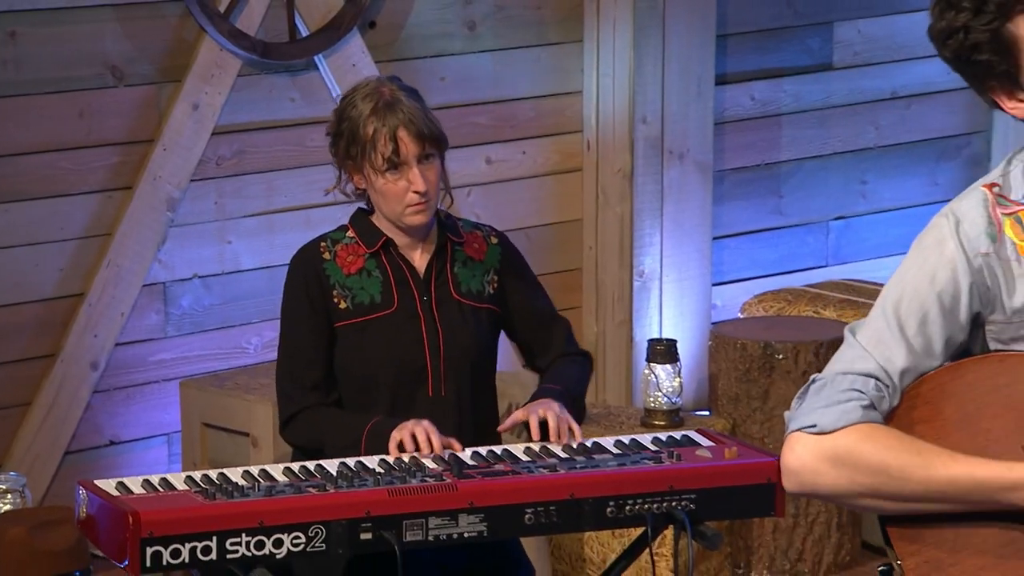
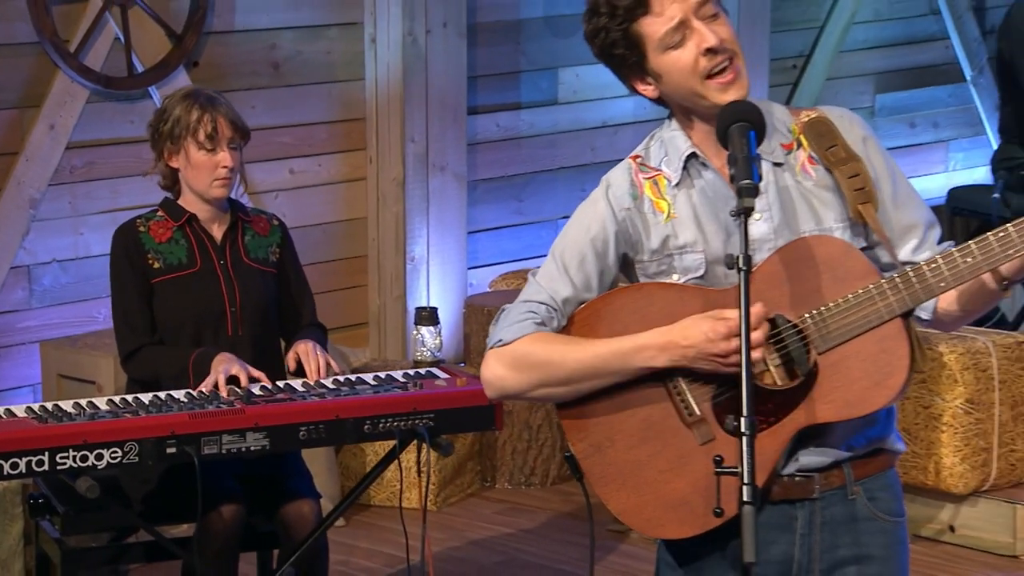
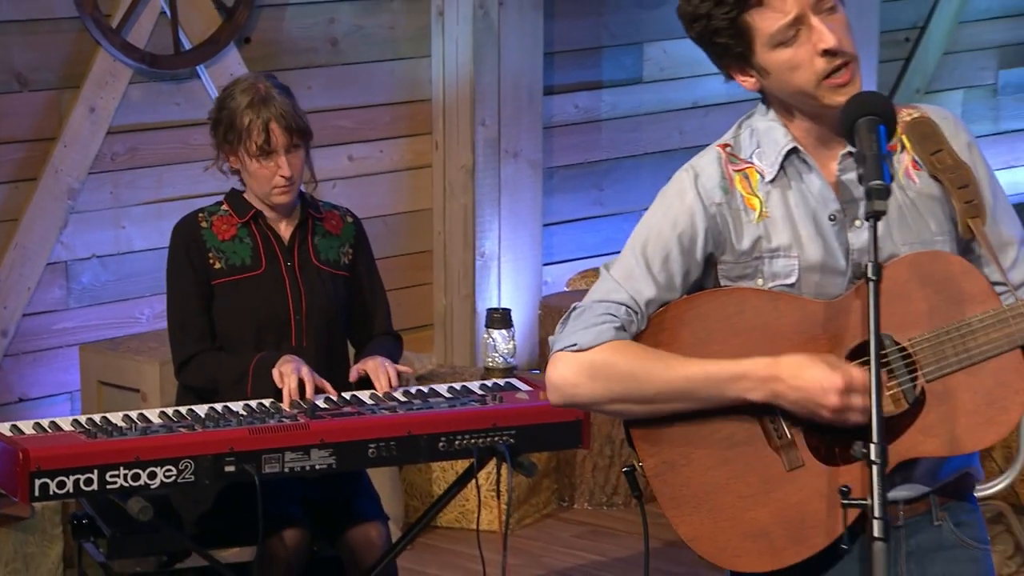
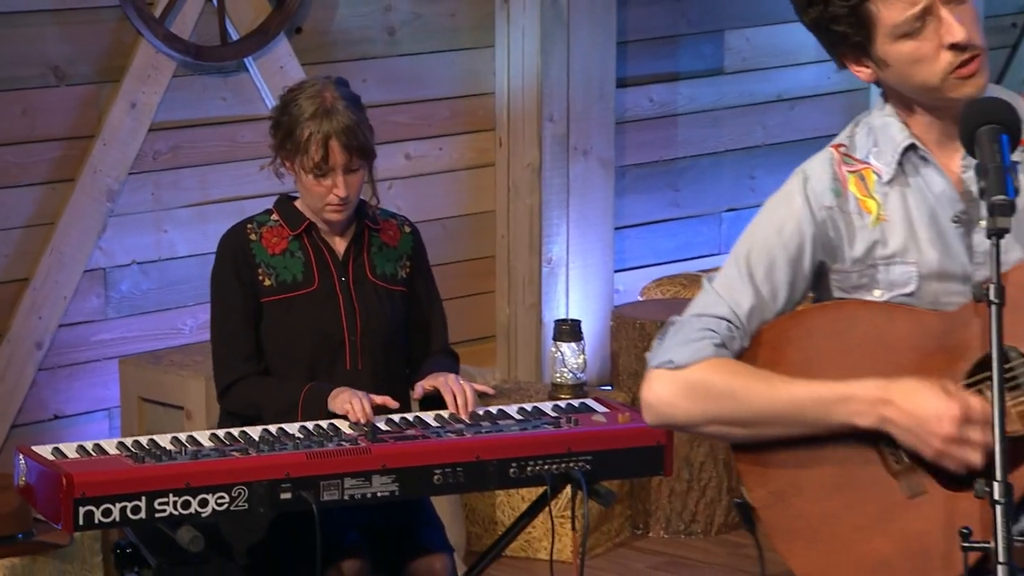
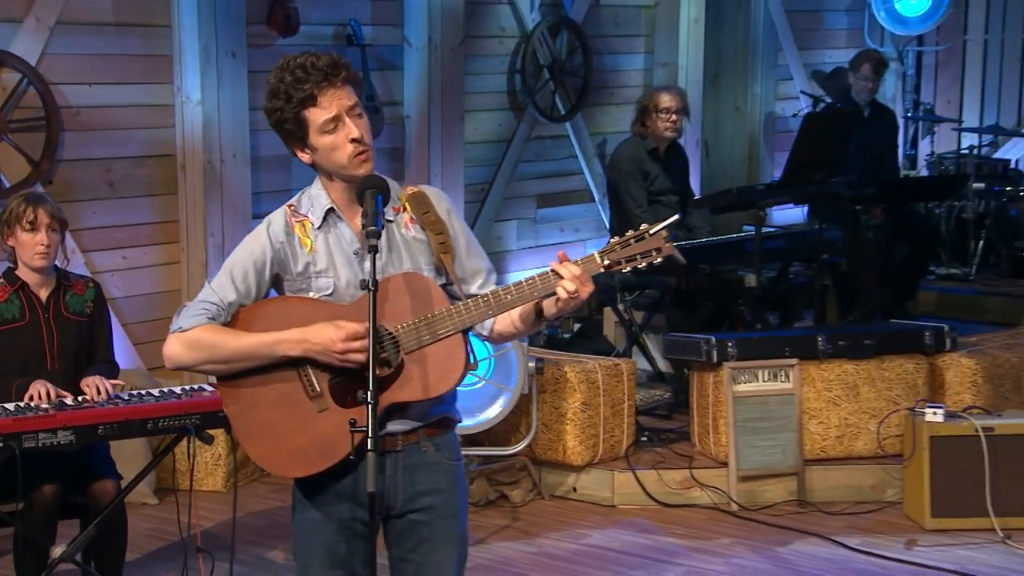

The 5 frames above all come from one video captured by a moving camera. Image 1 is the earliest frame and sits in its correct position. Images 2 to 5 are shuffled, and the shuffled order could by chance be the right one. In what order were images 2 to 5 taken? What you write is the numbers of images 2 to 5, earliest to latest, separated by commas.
4, 3, 2, 5
